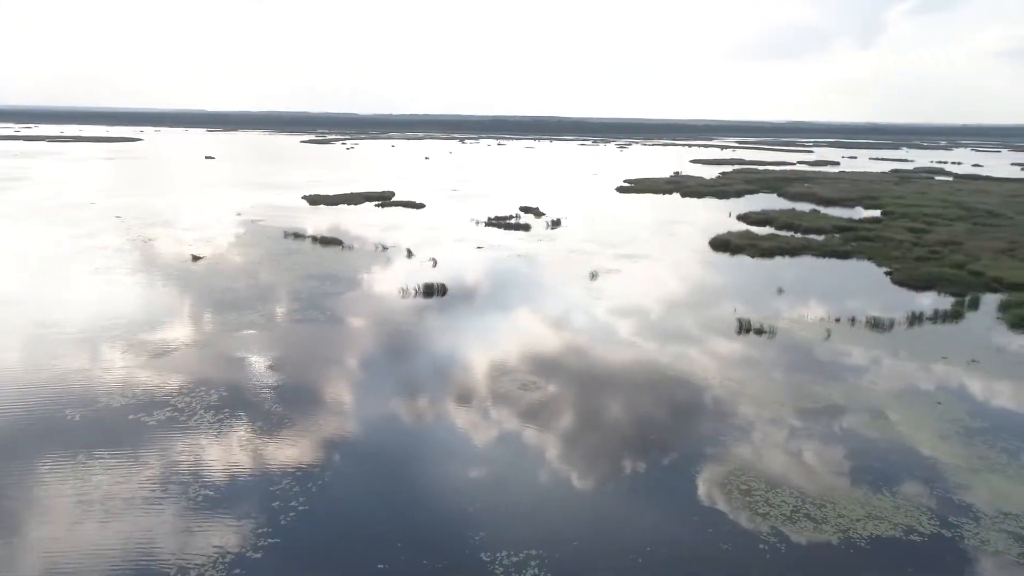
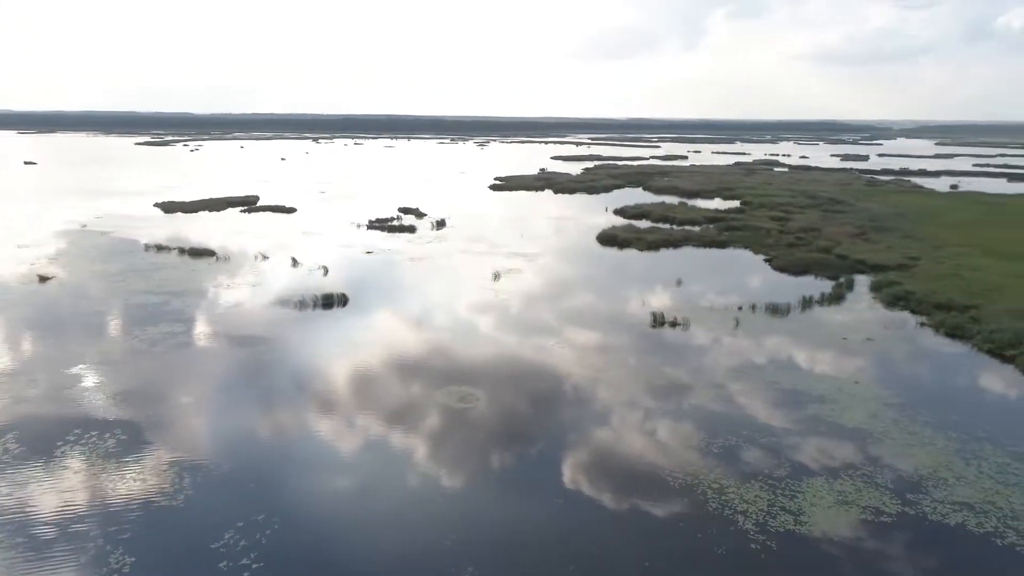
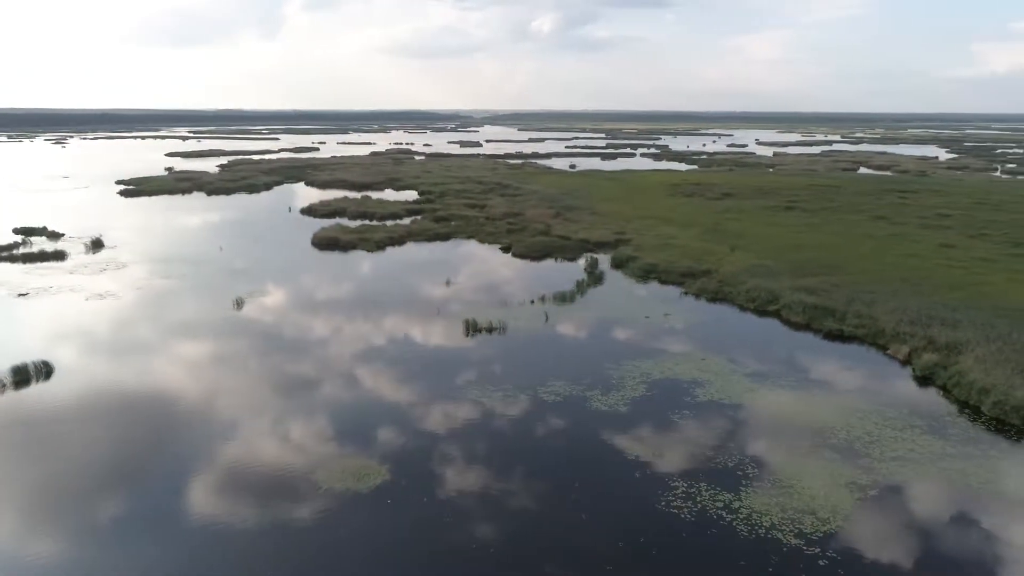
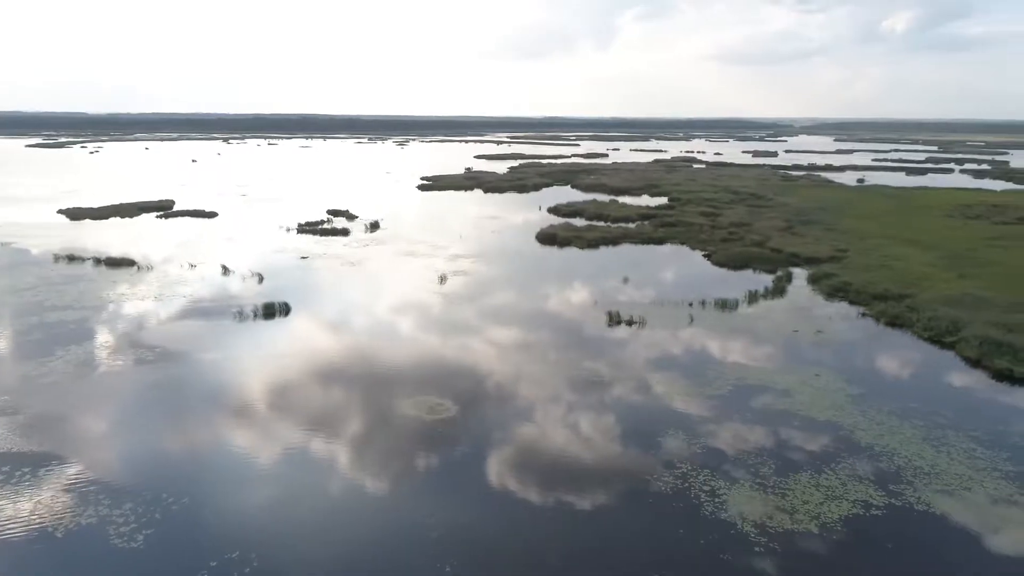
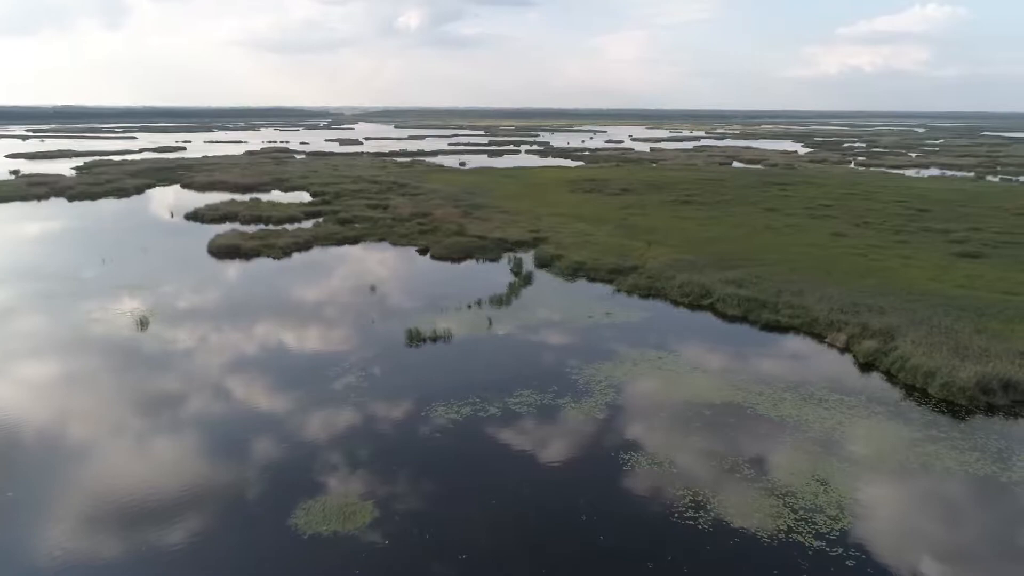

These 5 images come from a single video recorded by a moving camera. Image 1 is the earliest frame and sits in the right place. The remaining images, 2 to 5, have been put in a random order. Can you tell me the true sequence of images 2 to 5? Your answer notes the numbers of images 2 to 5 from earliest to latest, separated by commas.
2, 4, 3, 5
